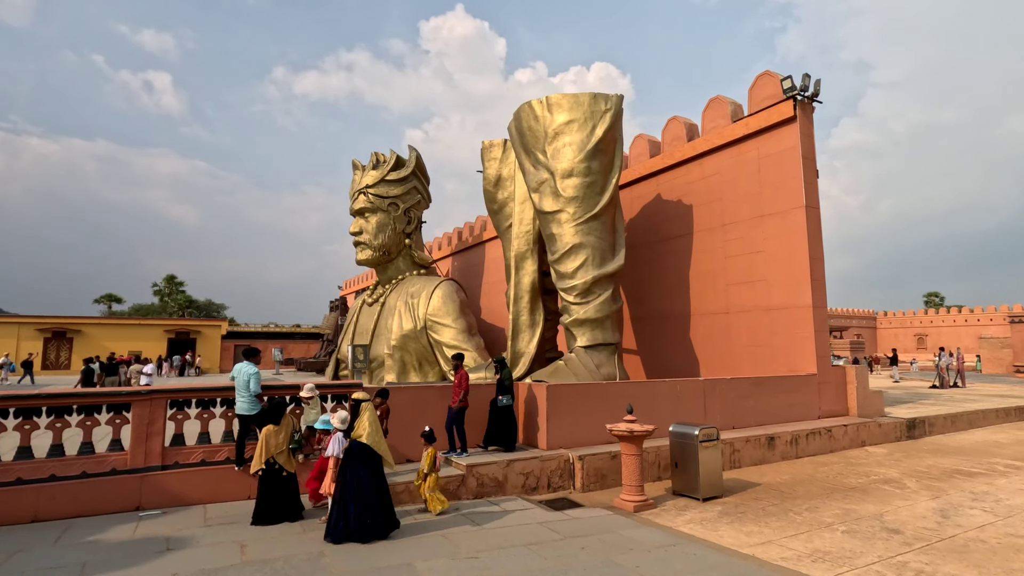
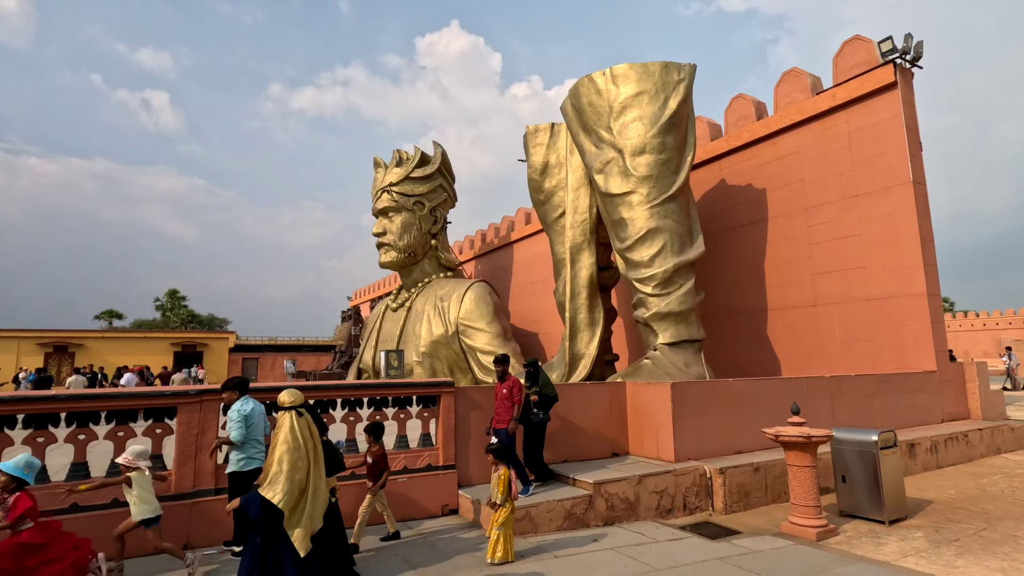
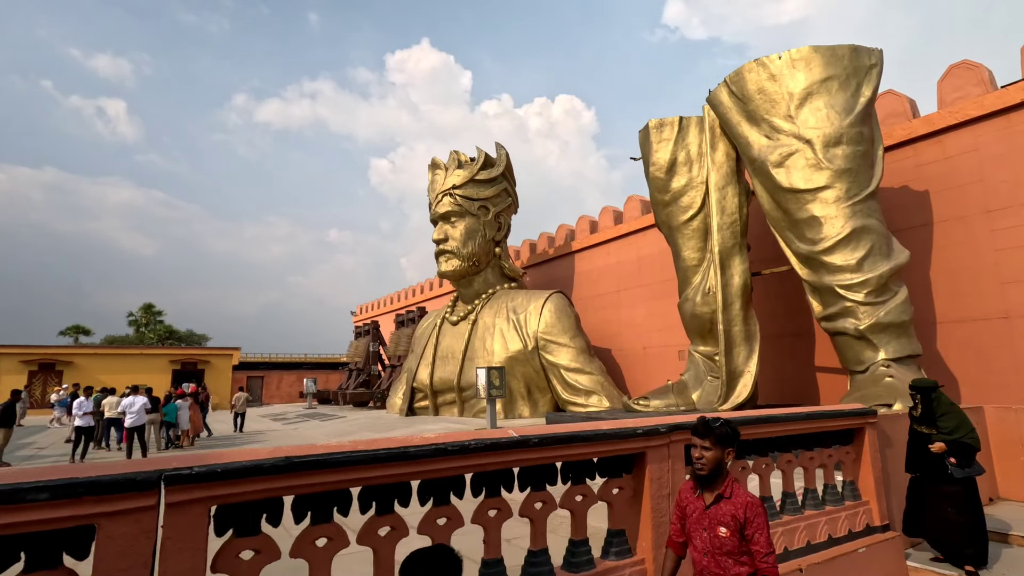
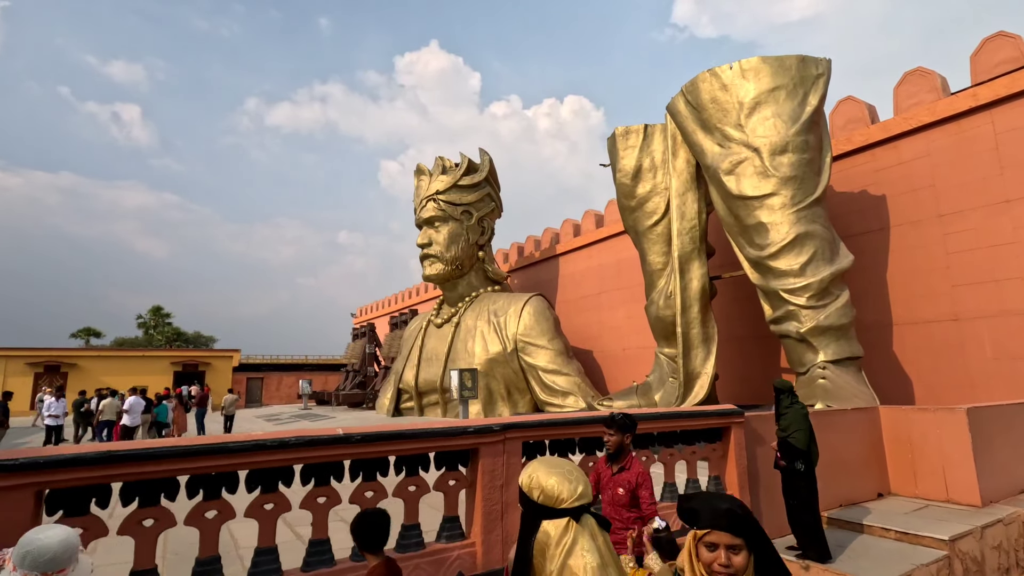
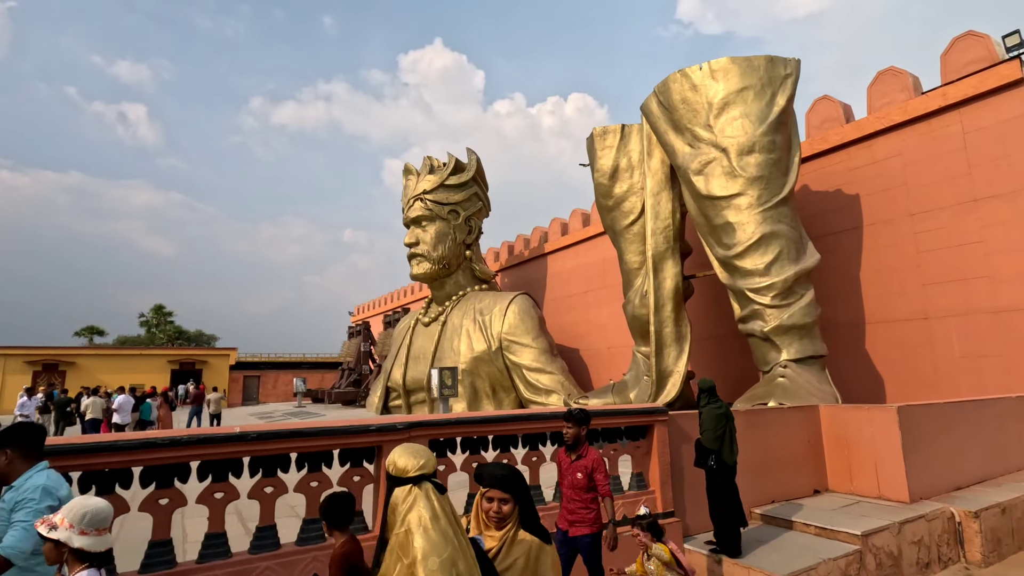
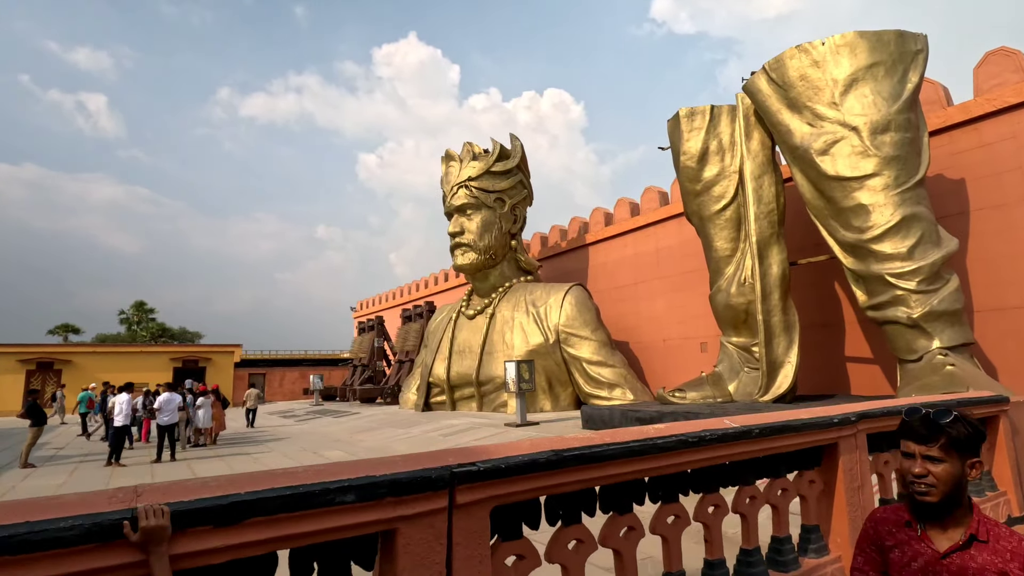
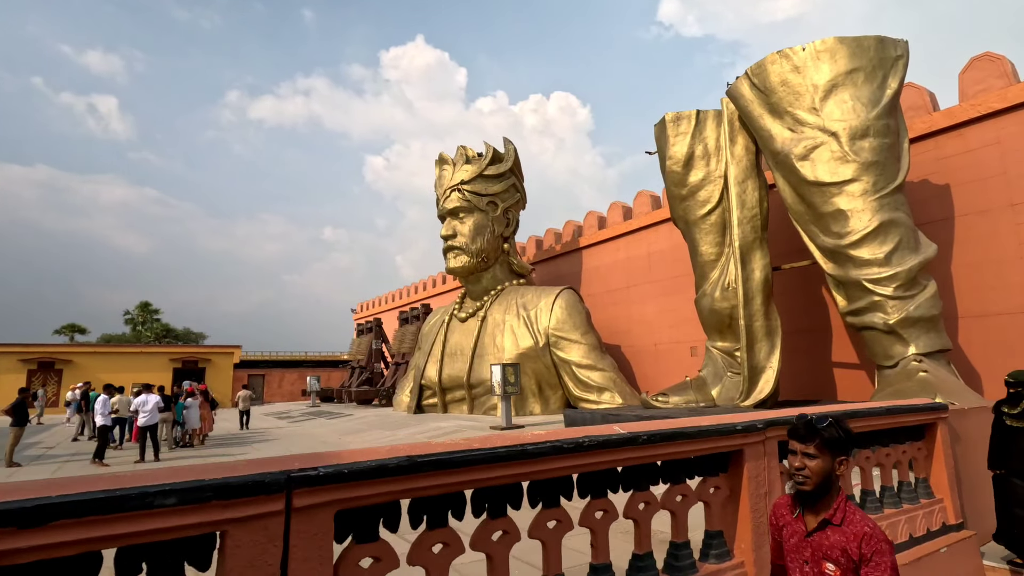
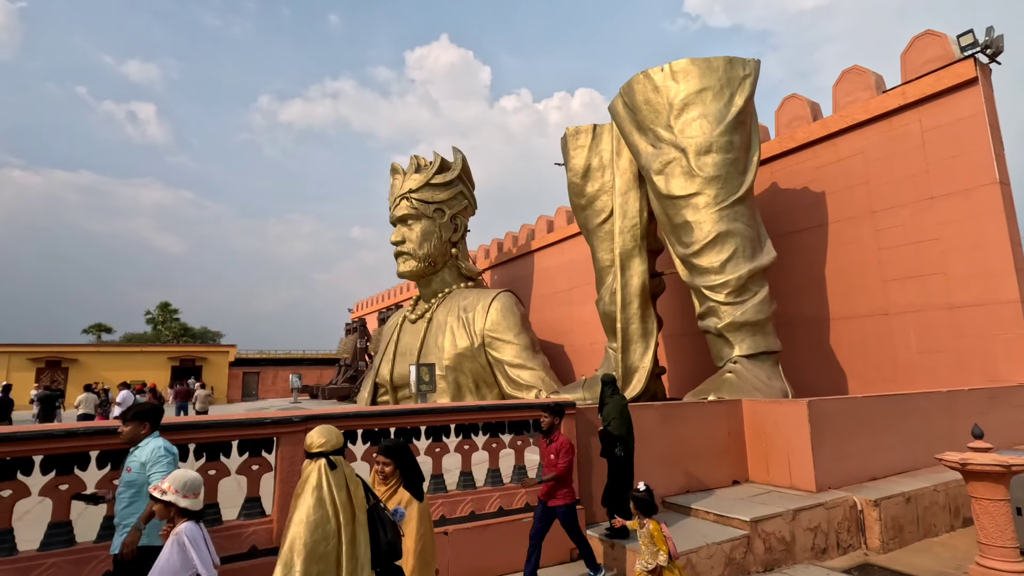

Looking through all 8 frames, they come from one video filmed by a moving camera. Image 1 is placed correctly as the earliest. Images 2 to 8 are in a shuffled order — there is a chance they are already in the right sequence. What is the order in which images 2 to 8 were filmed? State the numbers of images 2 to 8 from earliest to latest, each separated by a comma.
2, 8, 5, 4, 3, 7, 6
